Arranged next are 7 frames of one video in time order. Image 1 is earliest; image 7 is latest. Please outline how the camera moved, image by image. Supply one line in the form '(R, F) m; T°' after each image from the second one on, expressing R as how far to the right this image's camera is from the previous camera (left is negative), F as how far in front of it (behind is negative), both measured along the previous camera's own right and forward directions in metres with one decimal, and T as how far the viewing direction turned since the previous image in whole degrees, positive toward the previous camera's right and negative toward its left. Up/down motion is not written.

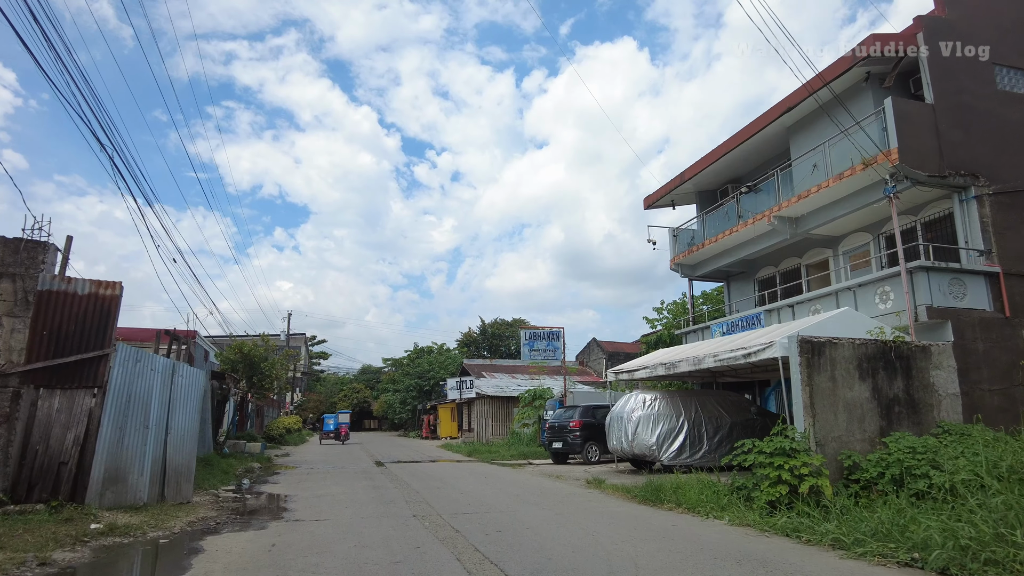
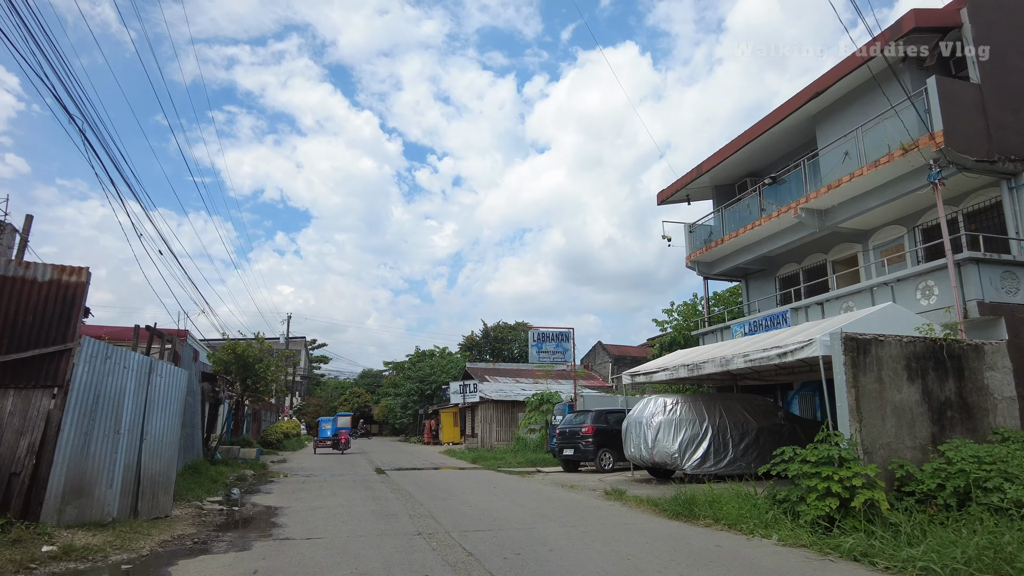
(-0.2, +0.9) m; 0°
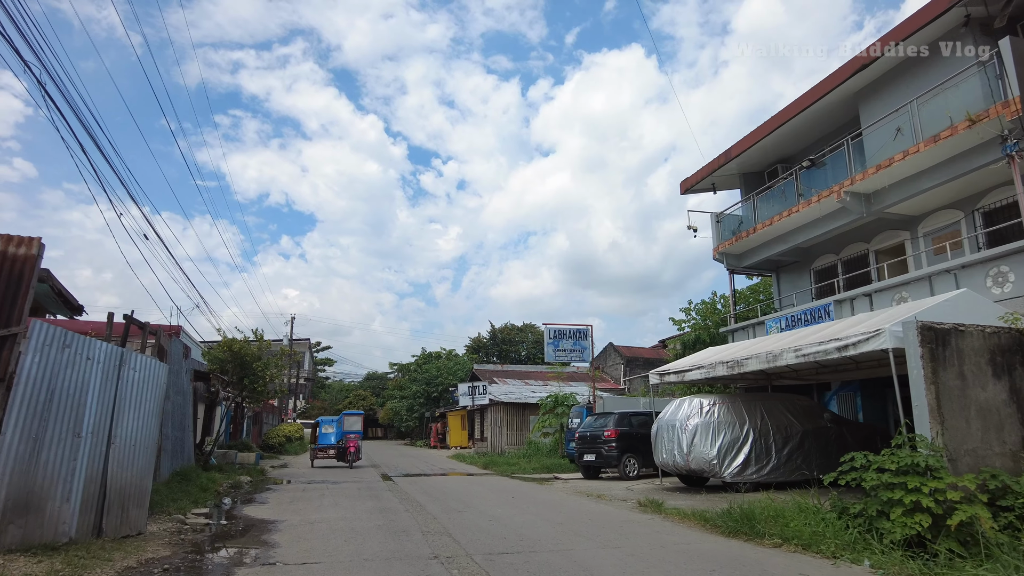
(-0.3, +1.1) m; 0°
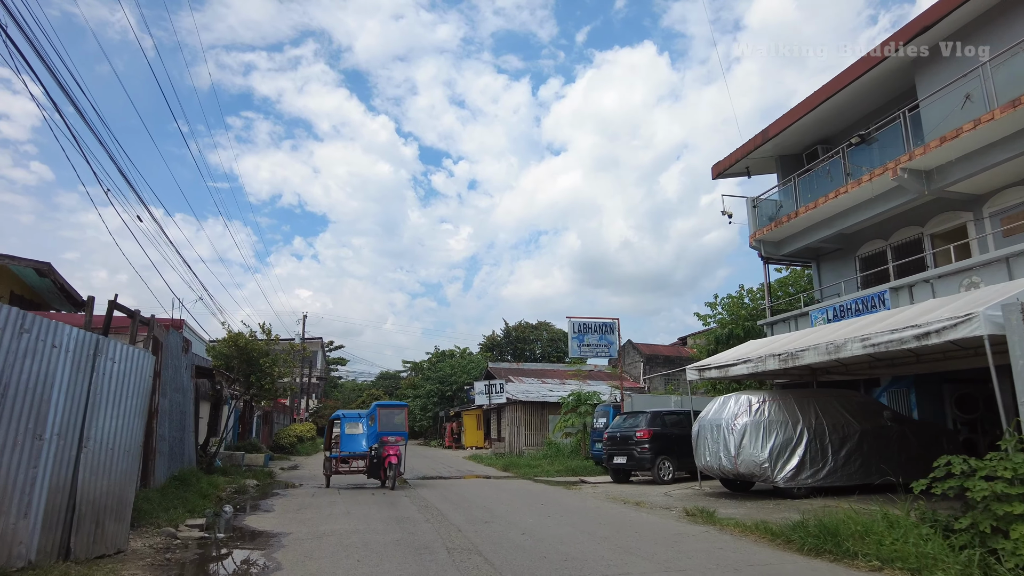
(-0.3, +1.0) m; -1°
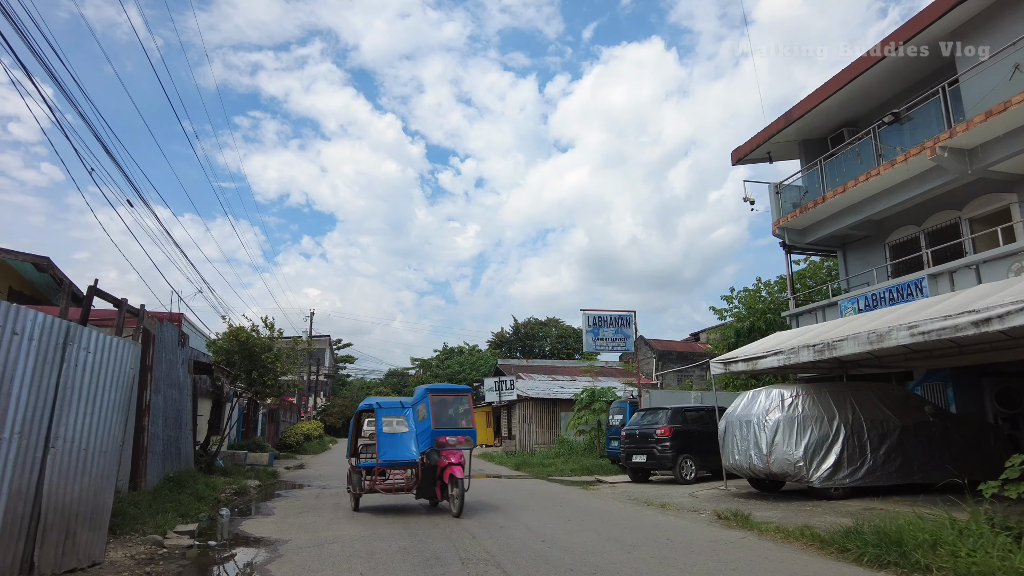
(-0.1, +0.6) m; -1°
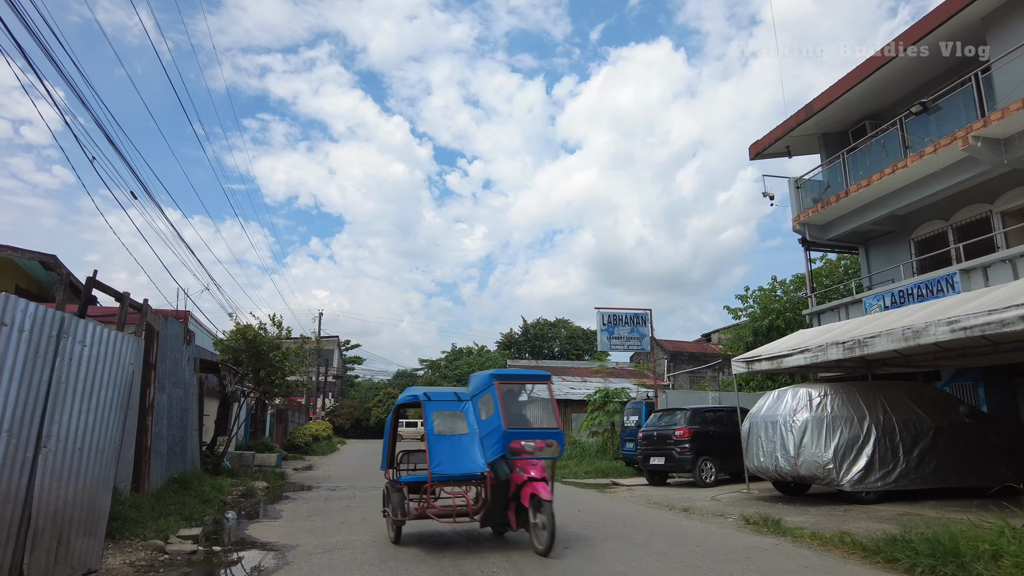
(-0.1, +0.4) m; -1°
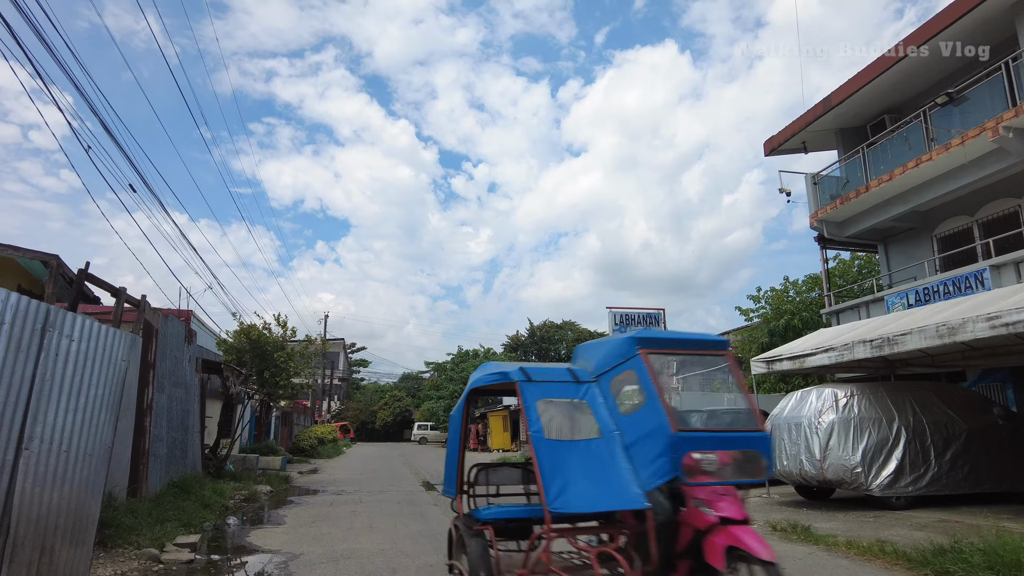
(-0.1, +0.4) m; 0°
